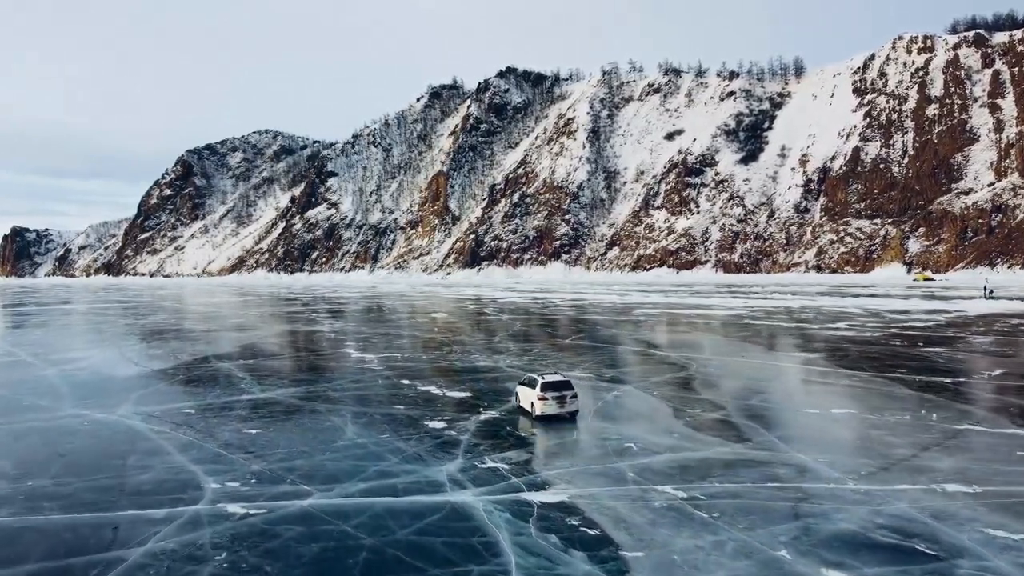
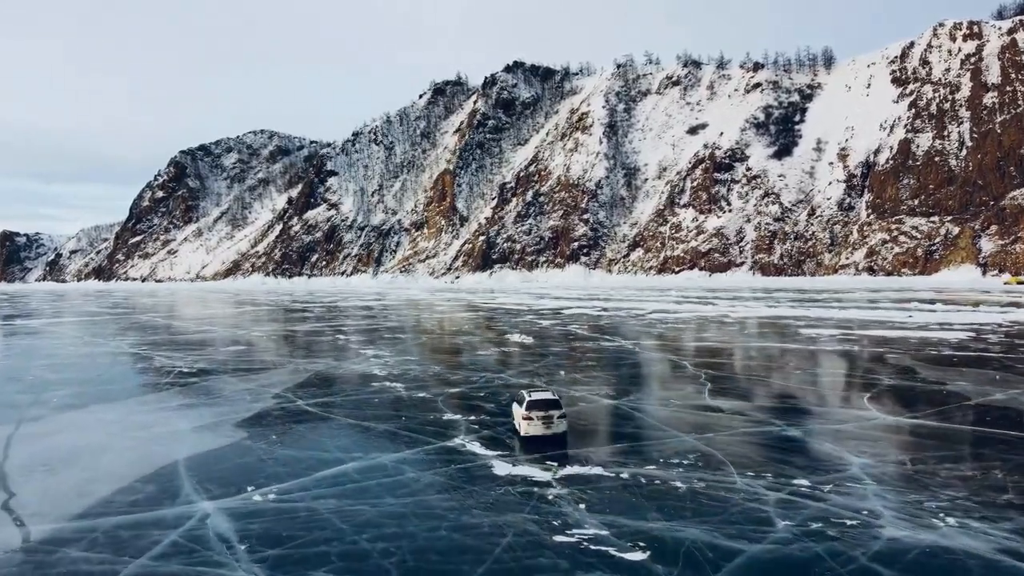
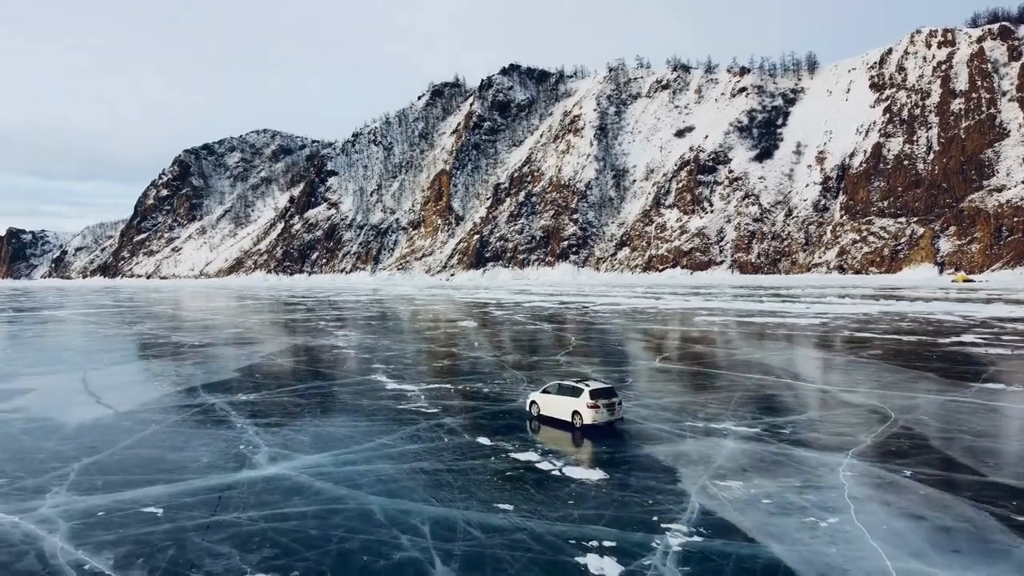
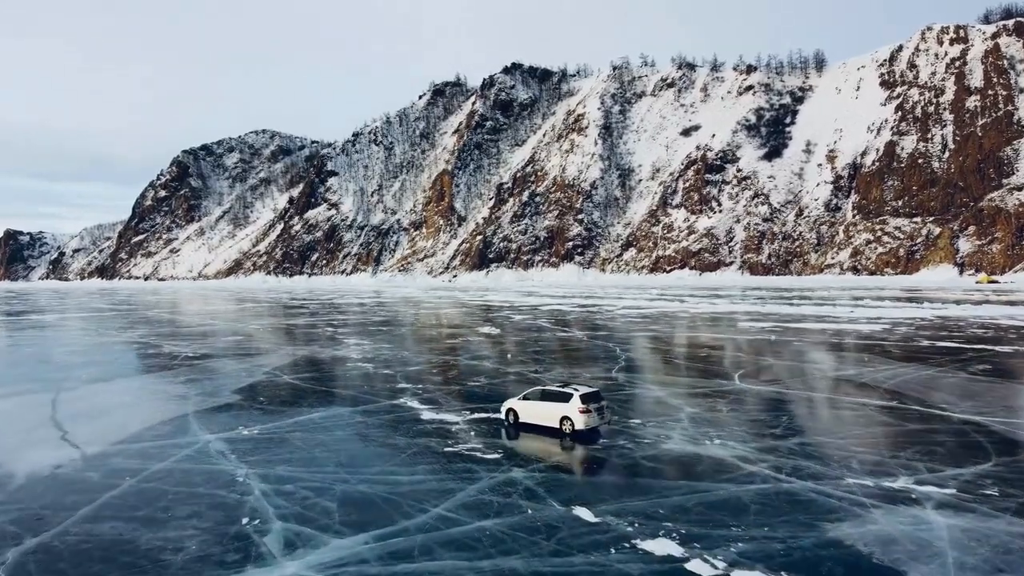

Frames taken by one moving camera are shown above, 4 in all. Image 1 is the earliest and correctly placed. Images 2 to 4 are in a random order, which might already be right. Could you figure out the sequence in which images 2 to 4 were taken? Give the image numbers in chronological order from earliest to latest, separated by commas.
3, 4, 2
